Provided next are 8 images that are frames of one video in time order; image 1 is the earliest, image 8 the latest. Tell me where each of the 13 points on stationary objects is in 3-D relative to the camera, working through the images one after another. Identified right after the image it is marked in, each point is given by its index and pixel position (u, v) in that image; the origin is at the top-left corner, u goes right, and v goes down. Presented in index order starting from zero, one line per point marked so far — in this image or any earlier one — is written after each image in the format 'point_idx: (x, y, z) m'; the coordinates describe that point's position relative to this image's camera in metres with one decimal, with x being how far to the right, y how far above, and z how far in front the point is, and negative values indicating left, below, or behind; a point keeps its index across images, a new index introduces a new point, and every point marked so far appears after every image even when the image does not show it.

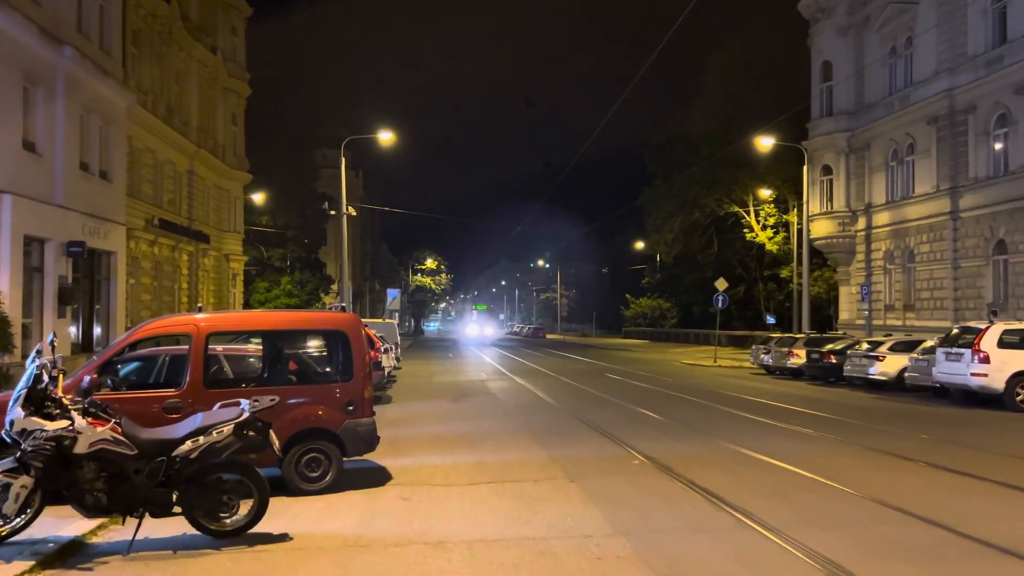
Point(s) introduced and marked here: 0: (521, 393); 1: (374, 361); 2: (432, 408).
0: (+0.2, -2.1, +17.0) m
1: (-2.5, -1.4, +15.4) m
2: (-1.4, -2.2, +15.2) m
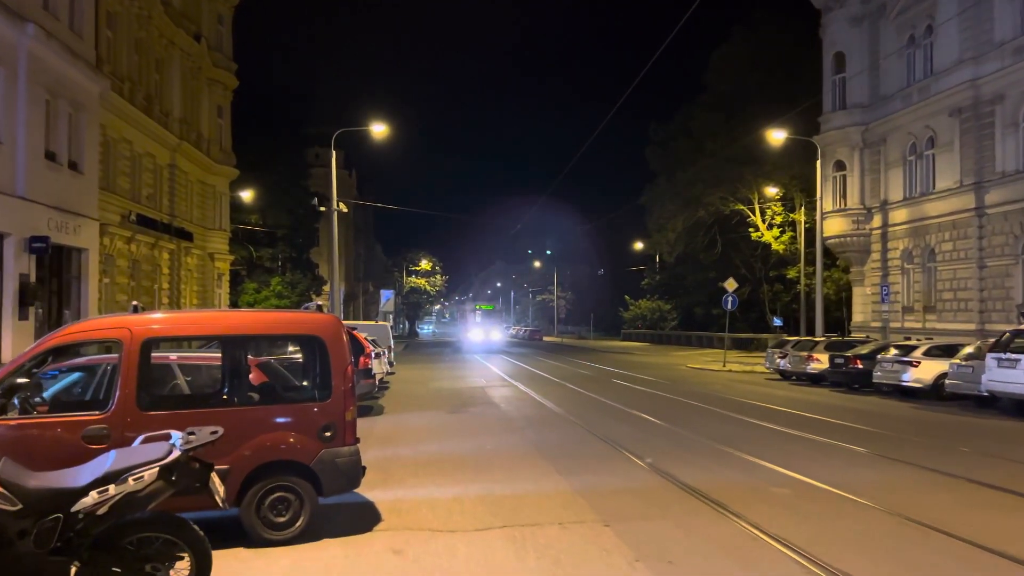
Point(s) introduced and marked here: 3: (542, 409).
0: (+0.3, -2.1, +15.4) m
1: (-2.4, -1.3, +13.8) m
2: (-1.3, -2.1, +13.6) m
3: (+0.6, -2.1, +14.3) m
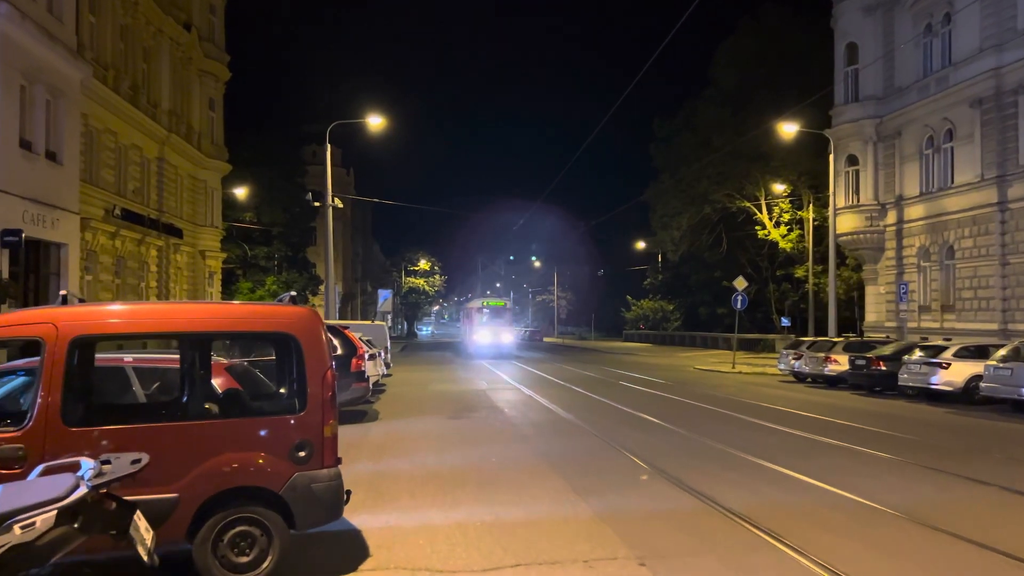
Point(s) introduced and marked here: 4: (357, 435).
0: (+0.3, -2.1, +14.3) m
1: (-2.3, -1.3, +12.7) m
2: (-1.3, -2.1, +12.5) m
3: (+0.7, -2.0, +13.2) m
4: (-2.2, -2.1, +11.9) m
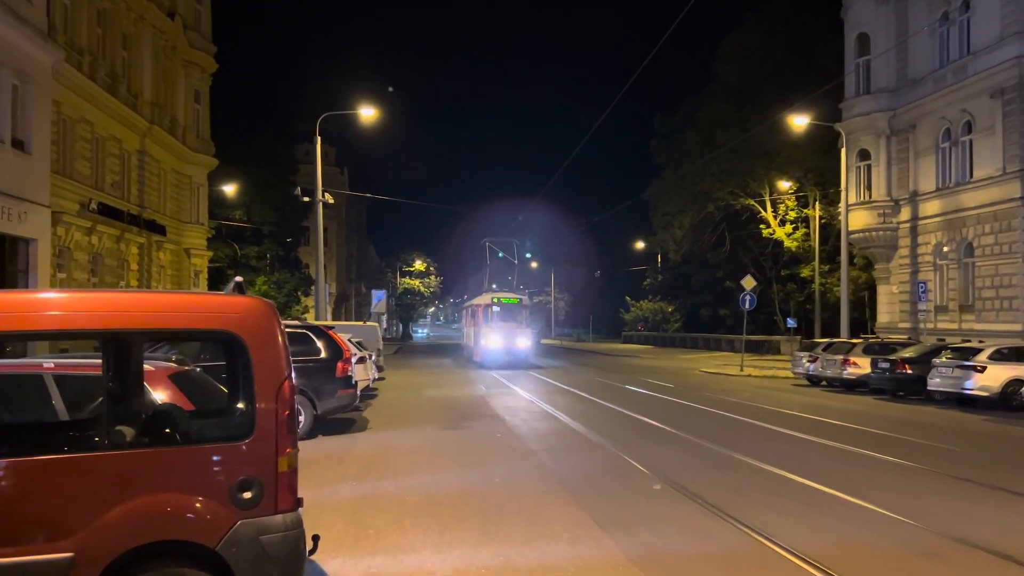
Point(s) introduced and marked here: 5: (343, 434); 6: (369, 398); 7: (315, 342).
0: (+0.4, -2.0, +13.1) m
1: (-2.3, -1.2, +11.4) m
2: (-1.2, -2.0, +11.2) m
3: (+0.7, -1.9, +11.9) m
4: (-2.1, -2.0, +10.6) m
5: (-2.4, -2.0, +11.8) m
6: (-2.9, -2.2, +17.2) m
7: (-2.7, -0.7, +11.5) m
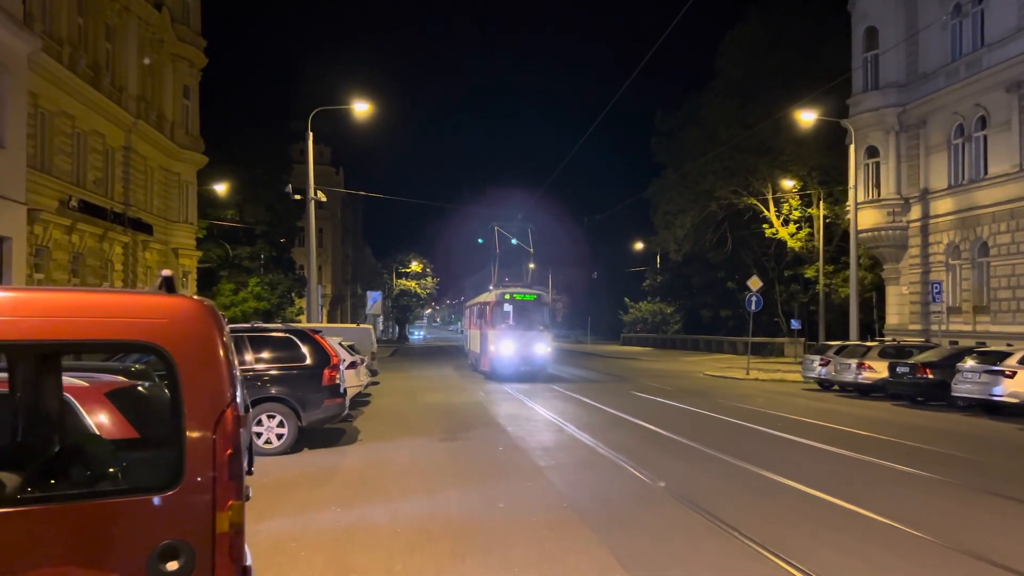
0: (+0.4, -2.0, +12.2) m
1: (-2.2, -1.2, +10.5) m
2: (-1.2, -2.0, +10.3) m
3: (+0.7, -2.0, +11.0) m
4: (-2.1, -2.0, +9.7) m
5: (-2.3, -2.0, +10.9) m
6: (-2.9, -2.3, +16.3) m
7: (-2.7, -0.7, +10.6) m
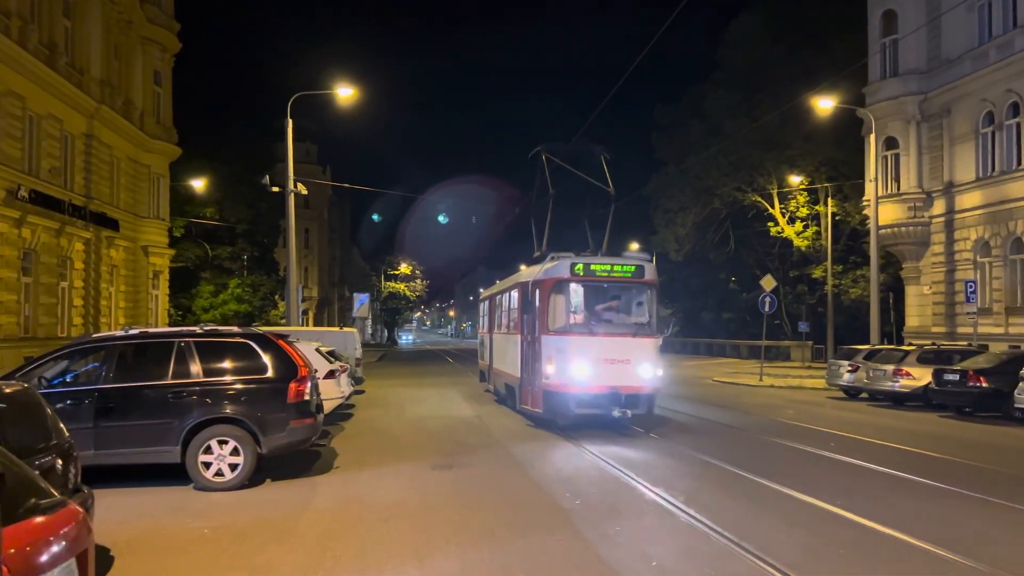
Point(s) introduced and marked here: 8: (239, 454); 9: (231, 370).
0: (+0.5, -2.0, +10.2) m
1: (-2.1, -1.2, +8.5) m
2: (-1.1, -2.0, +8.3) m
3: (+0.8, -1.9, +9.1) m
4: (-2.0, -2.0, +7.7) m
5: (-2.2, -2.0, +8.9) m
6: (-2.9, -2.2, +14.3) m
7: (-2.6, -0.7, +8.6) m
8: (-2.7, -1.6, +8.3) m
9: (-2.8, -0.8, +8.5) m
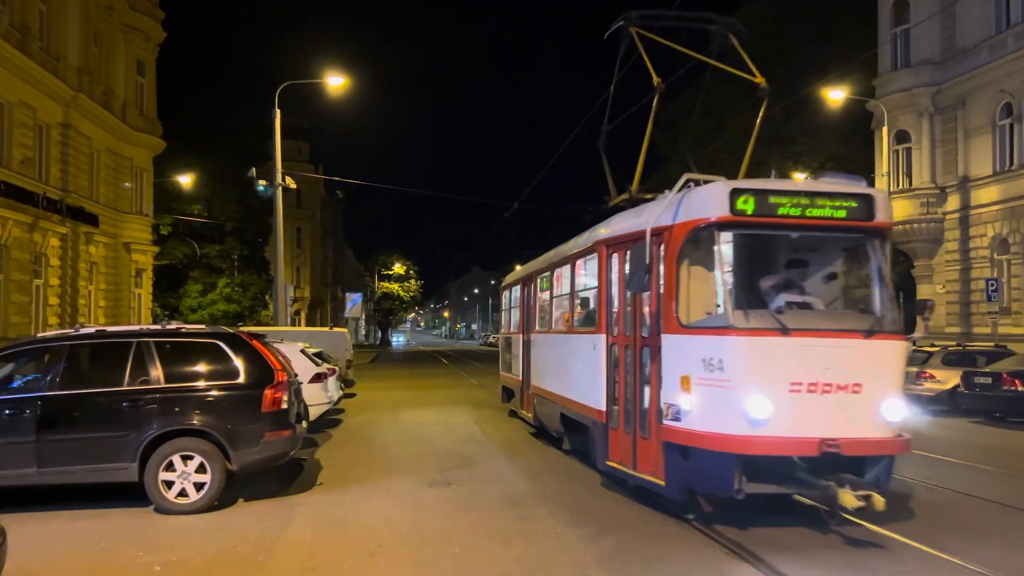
0: (+0.5, -1.9, +9.1) m
1: (-2.1, -1.1, +7.5) m
2: (-1.0, -1.9, +7.3) m
3: (+0.9, -1.8, +8.0) m
4: (-1.9, -1.9, +6.6) m
5: (-2.2, -1.9, +7.8) m
6: (-2.9, -2.2, +13.2) m
7: (-2.5, -0.6, +7.5) m
8: (-2.6, -1.6, +7.2) m
9: (-2.7, -0.8, +7.4) m
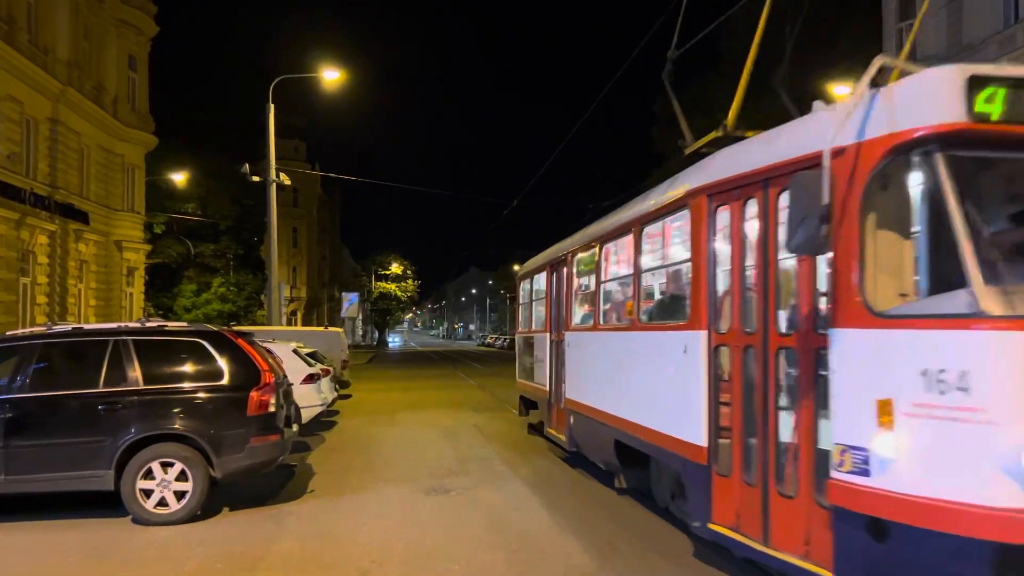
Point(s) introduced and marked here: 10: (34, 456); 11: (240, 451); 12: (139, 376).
0: (+0.6, -1.9, +8.7) m
1: (-2.1, -1.0, +7.0) m
2: (-1.0, -1.8, +6.8) m
3: (+0.9, -1.8, +7.5) m
4: (-1.9, -1.9, +6.1) m
5: (-2.2, -1.9, +7.3) m
6: (-2.8, -2.1, +12.7) m
7: (-2.5, -0.6, +7.1) m
8: (-2.6, -1.5, +6.7) m
9: (-2.7, -0.7, +6.9) m
10: (-3.7, -1.3, +6.6) m
11: (-2.2, -1.3, +6.9) m
12: (-3.0, -0.7, +6.9) m
